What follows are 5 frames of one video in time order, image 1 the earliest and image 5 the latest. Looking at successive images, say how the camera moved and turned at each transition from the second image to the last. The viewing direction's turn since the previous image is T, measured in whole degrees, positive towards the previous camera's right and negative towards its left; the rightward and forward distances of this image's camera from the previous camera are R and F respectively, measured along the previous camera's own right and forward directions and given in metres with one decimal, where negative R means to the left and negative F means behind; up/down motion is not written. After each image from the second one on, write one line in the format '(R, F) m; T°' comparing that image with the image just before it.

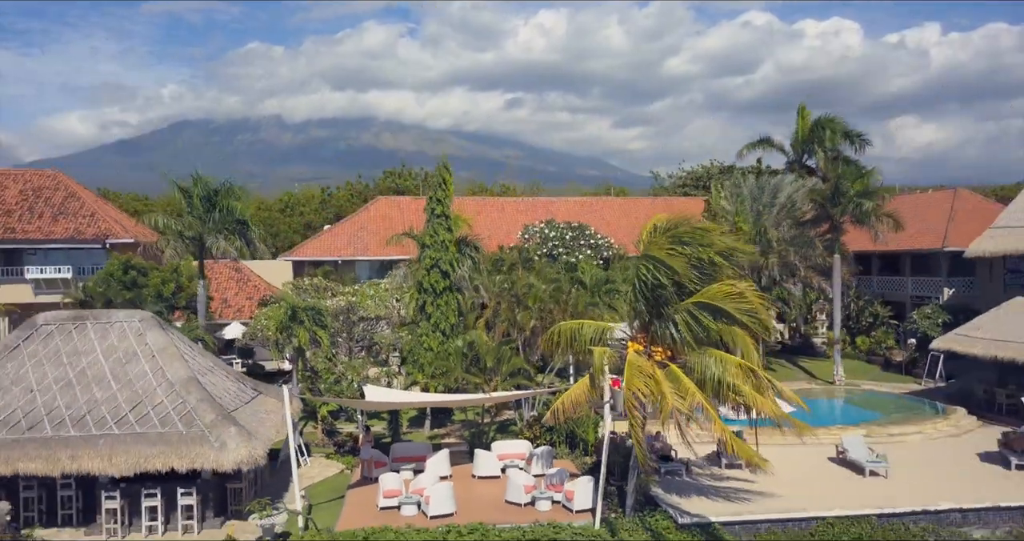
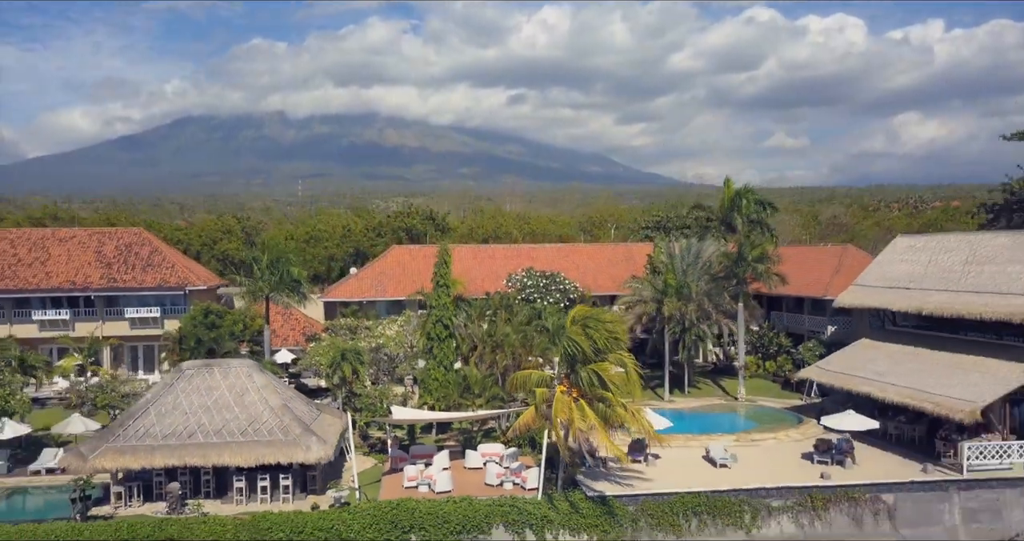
(+0.4, -5.1) m; 0°
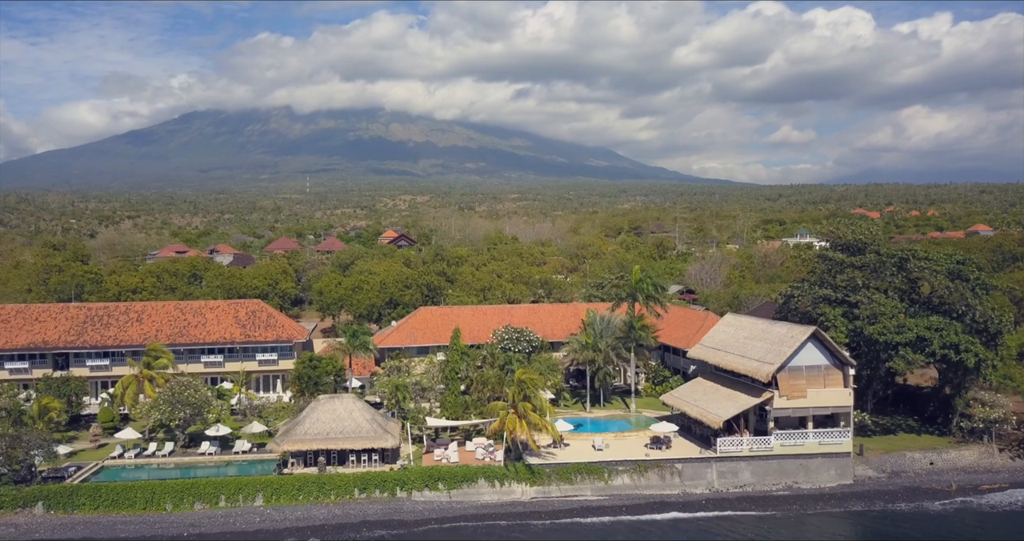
(+0.9, -13.4) m; 0°
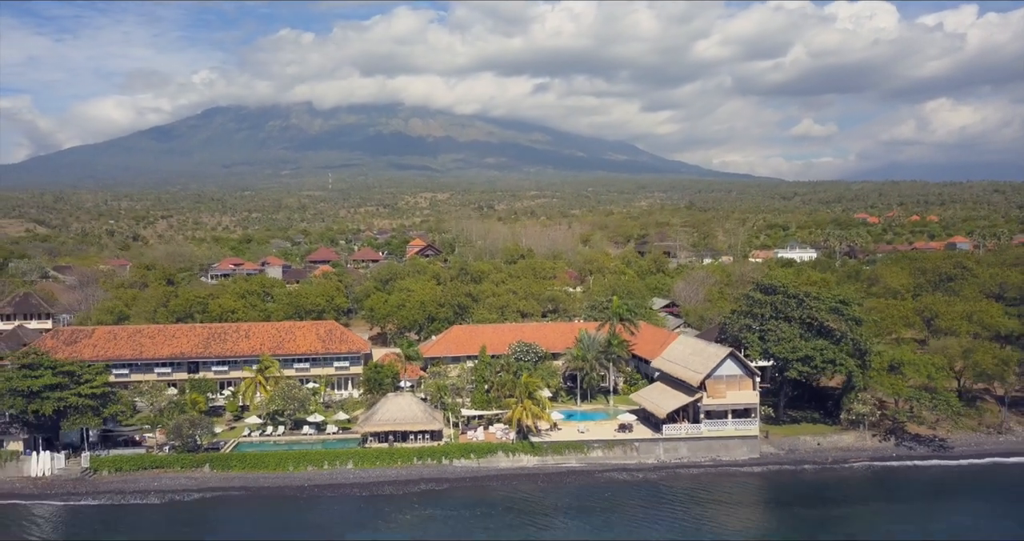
(+0.5, -12.1) m; -1°
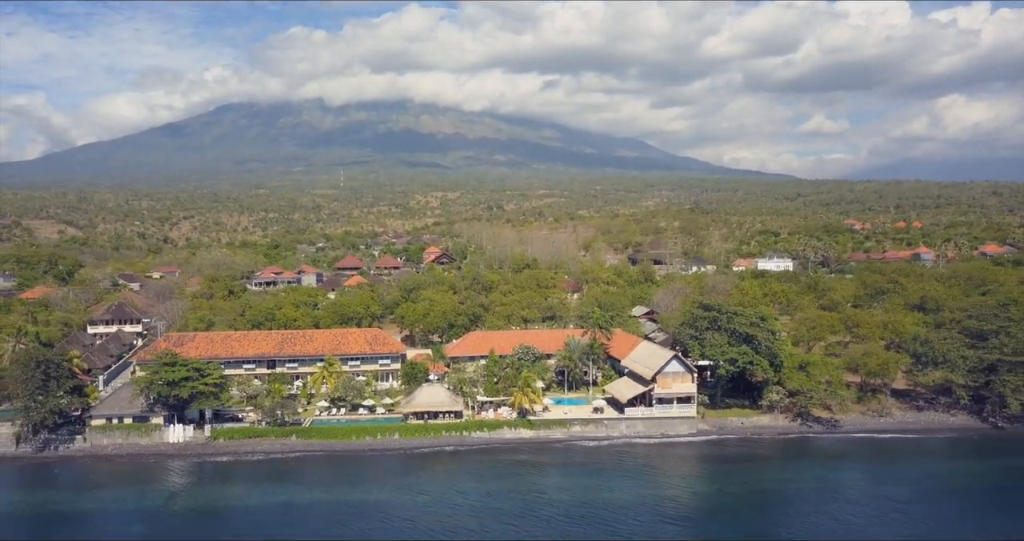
(+0.4, -14.0) m; -1°
